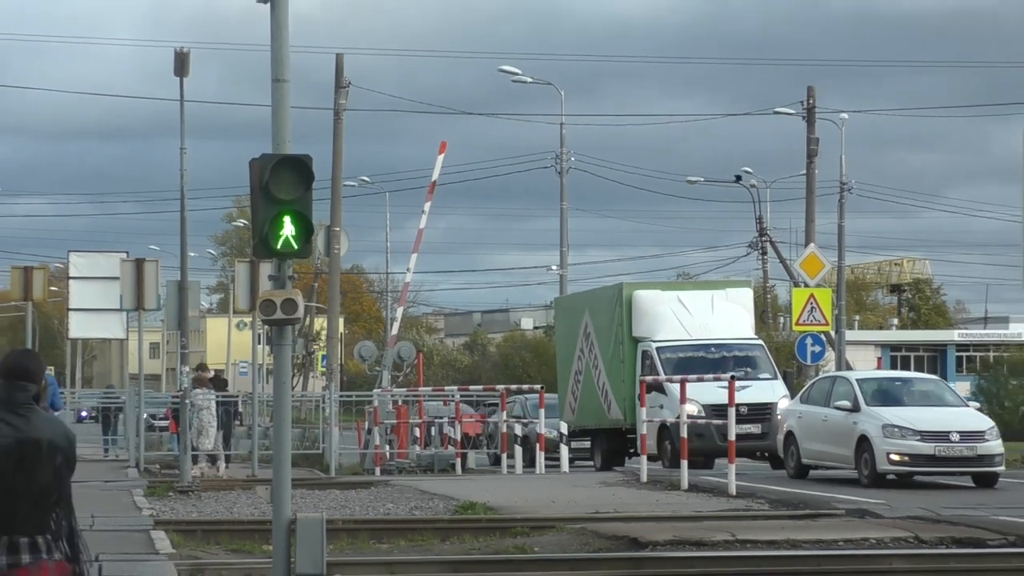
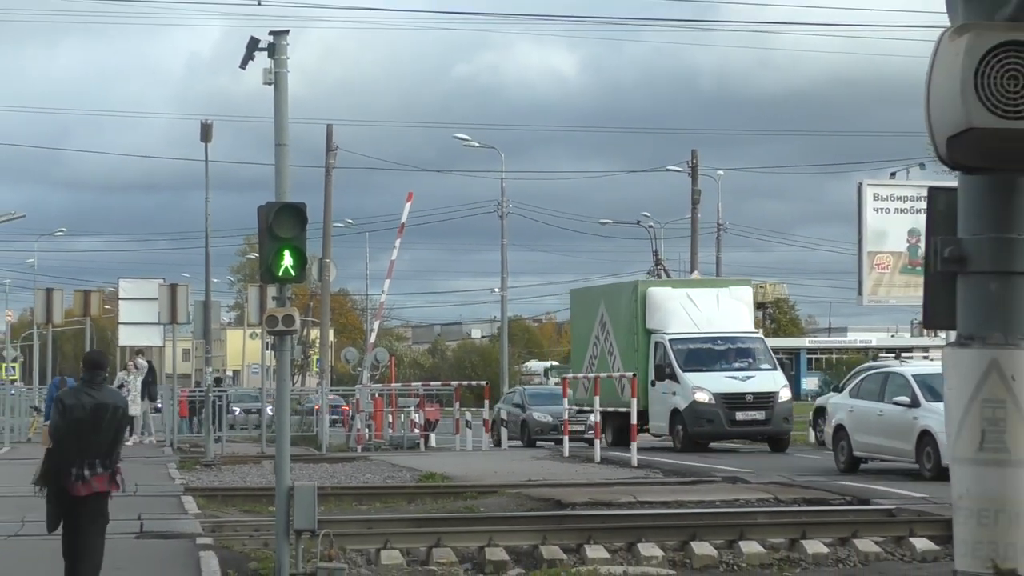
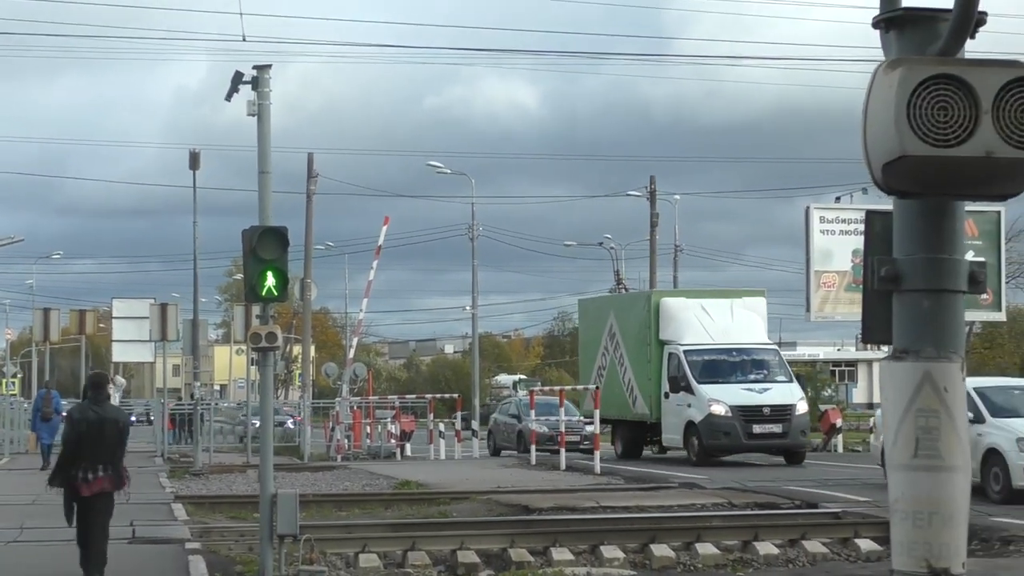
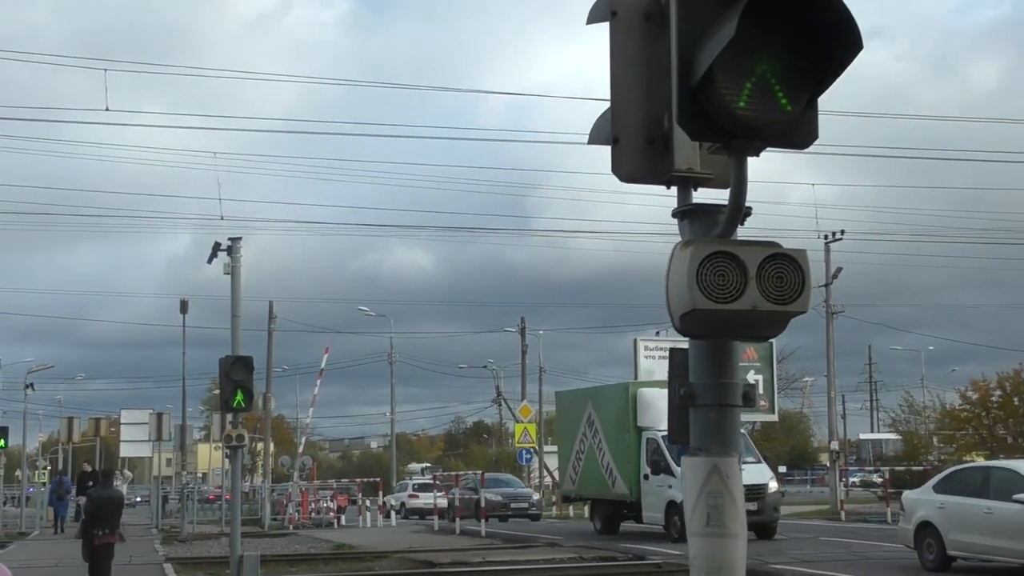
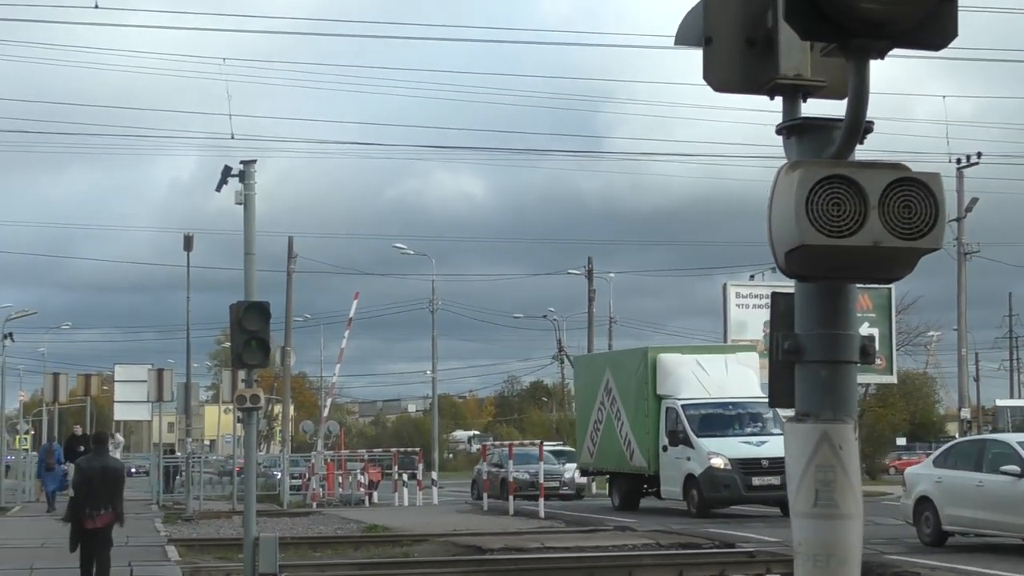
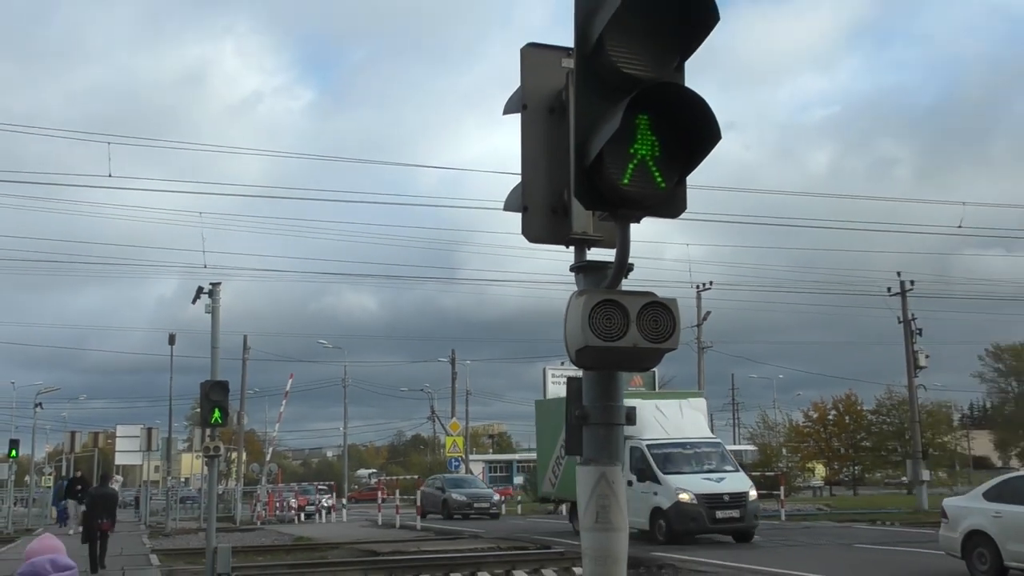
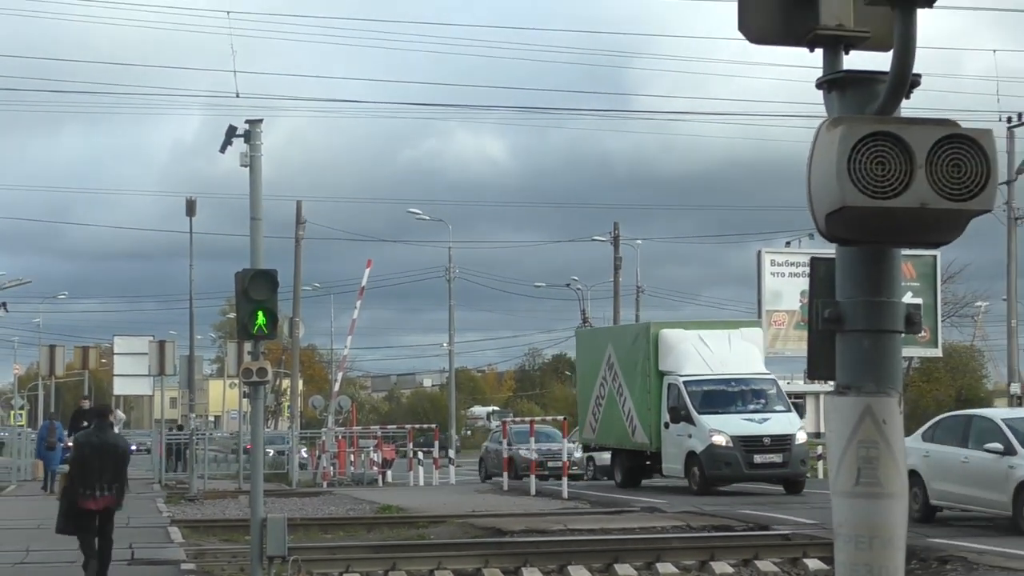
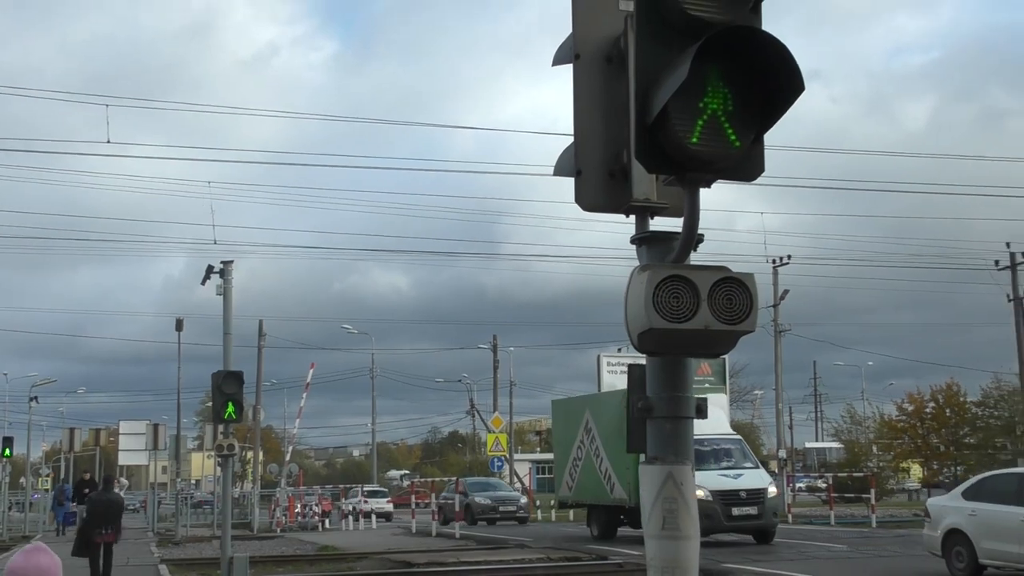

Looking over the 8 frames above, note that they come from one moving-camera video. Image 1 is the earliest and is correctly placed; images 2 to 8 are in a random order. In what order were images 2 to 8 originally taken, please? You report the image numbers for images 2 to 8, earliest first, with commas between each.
2, 3, 7, 5, 4, 8, 6
